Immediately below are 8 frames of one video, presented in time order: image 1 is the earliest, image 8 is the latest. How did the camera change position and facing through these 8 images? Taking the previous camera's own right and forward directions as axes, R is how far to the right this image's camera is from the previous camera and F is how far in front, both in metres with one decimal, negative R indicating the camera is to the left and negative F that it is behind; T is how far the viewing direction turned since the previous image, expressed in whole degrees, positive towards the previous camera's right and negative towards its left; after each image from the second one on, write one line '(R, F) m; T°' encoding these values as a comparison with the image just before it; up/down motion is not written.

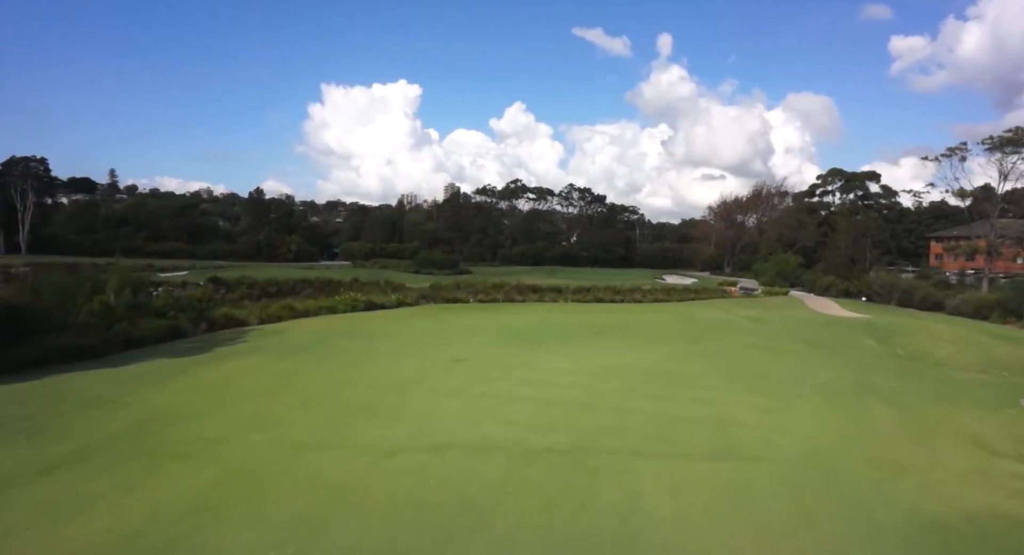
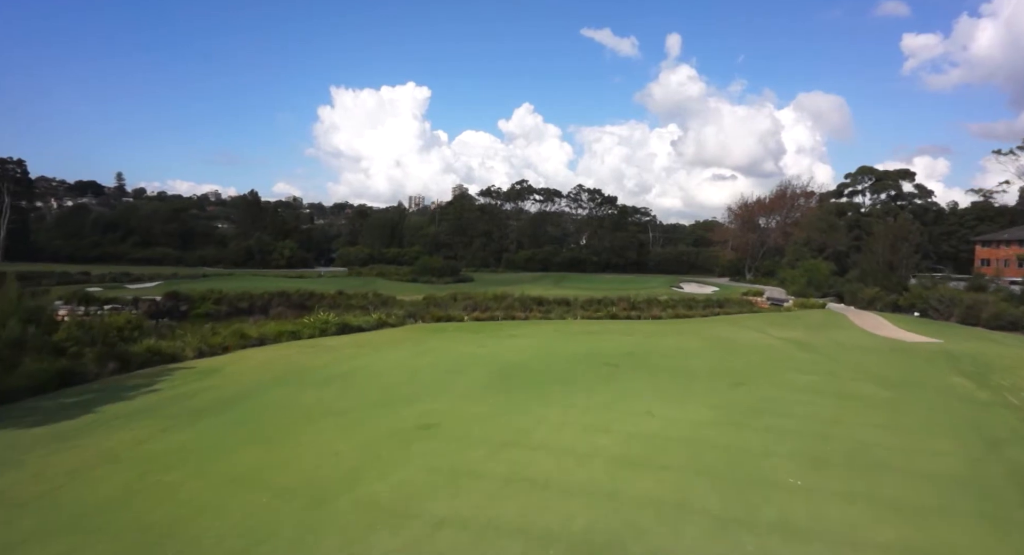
(+0.3, +2.7) m; -1°
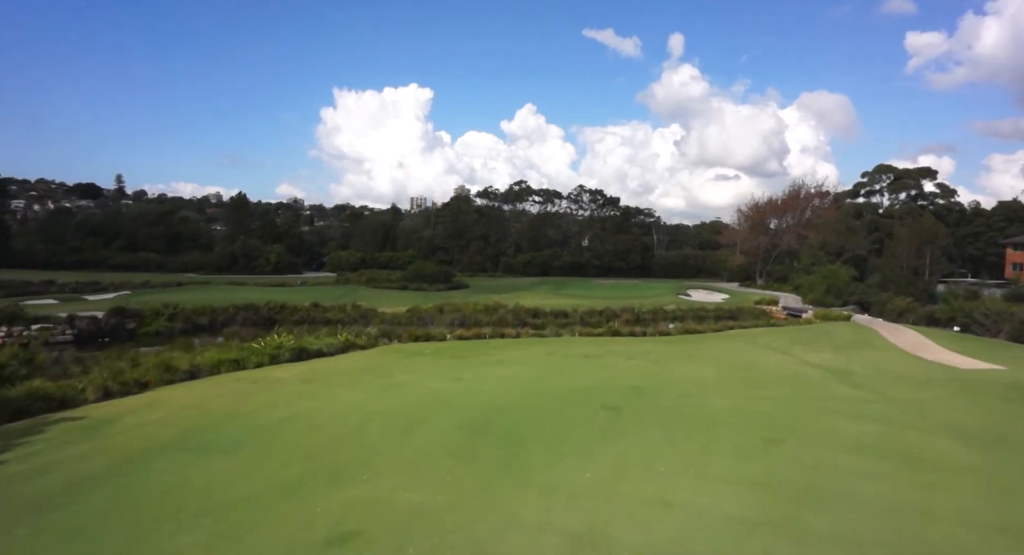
(+0.4, +2.2) m; 0°
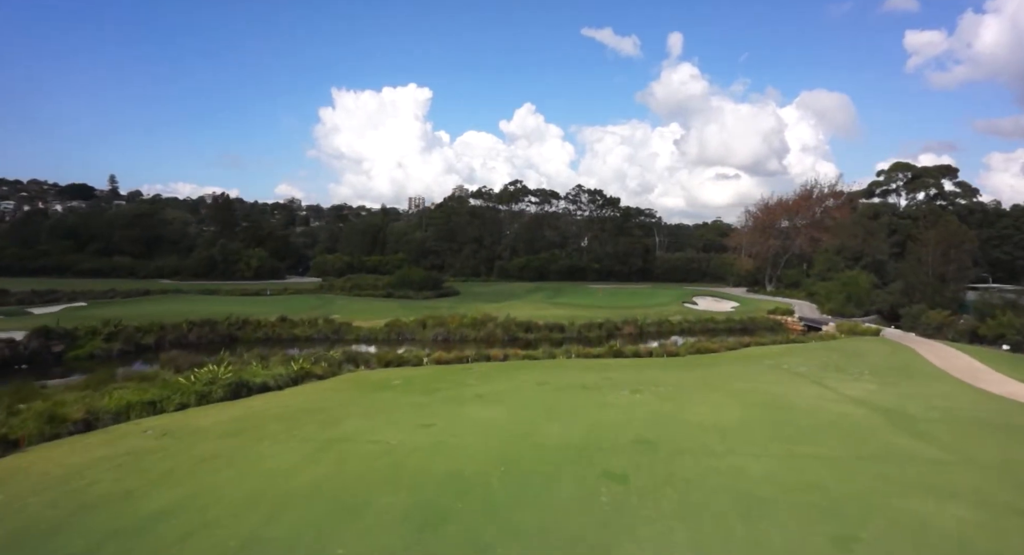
(+0.3, +2.3) m; 0°
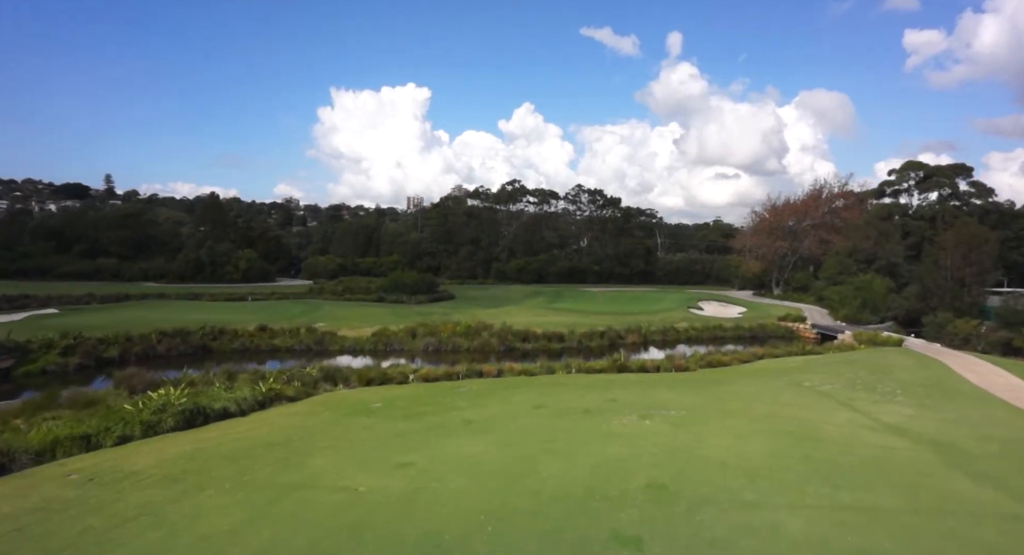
(+0.1, +1.3) m; 0°
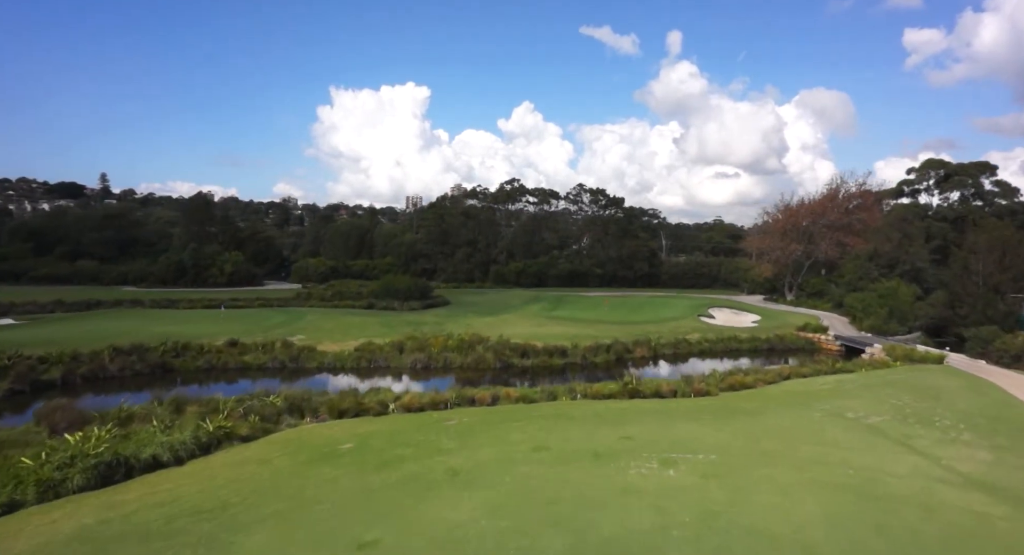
(+0.1, +1.8) m; 0°
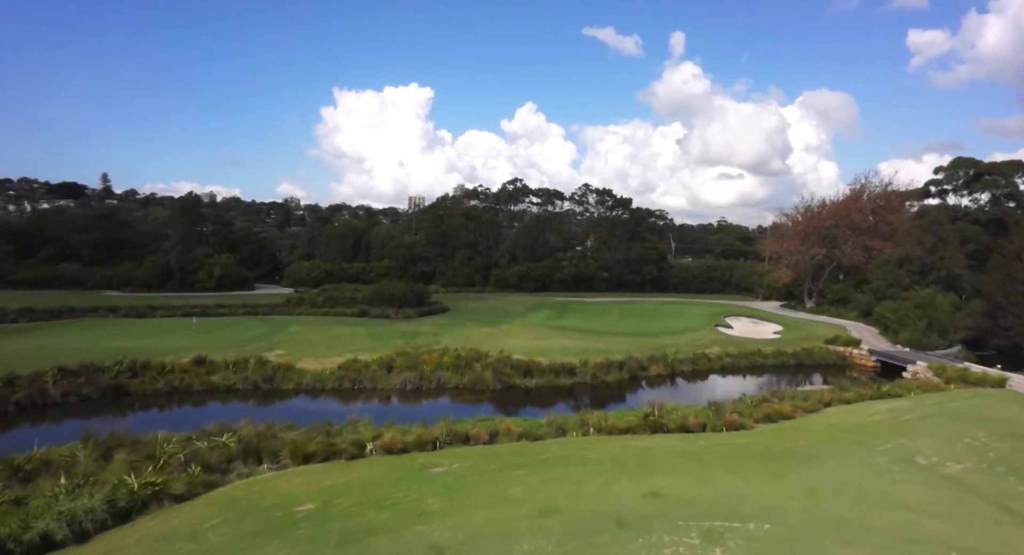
(0.0, +1.9) m; 0°
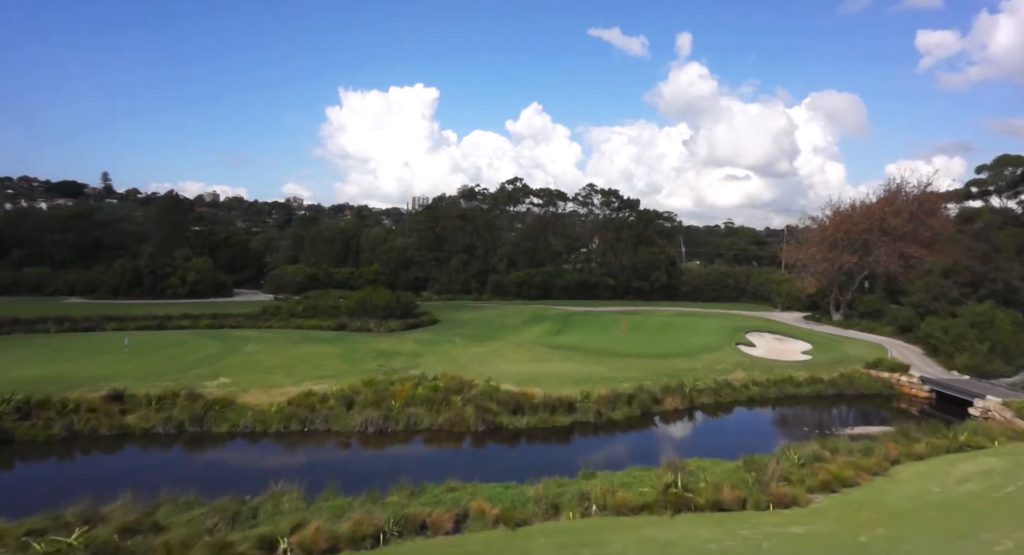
(+0.4, +2.8) m; 0°
